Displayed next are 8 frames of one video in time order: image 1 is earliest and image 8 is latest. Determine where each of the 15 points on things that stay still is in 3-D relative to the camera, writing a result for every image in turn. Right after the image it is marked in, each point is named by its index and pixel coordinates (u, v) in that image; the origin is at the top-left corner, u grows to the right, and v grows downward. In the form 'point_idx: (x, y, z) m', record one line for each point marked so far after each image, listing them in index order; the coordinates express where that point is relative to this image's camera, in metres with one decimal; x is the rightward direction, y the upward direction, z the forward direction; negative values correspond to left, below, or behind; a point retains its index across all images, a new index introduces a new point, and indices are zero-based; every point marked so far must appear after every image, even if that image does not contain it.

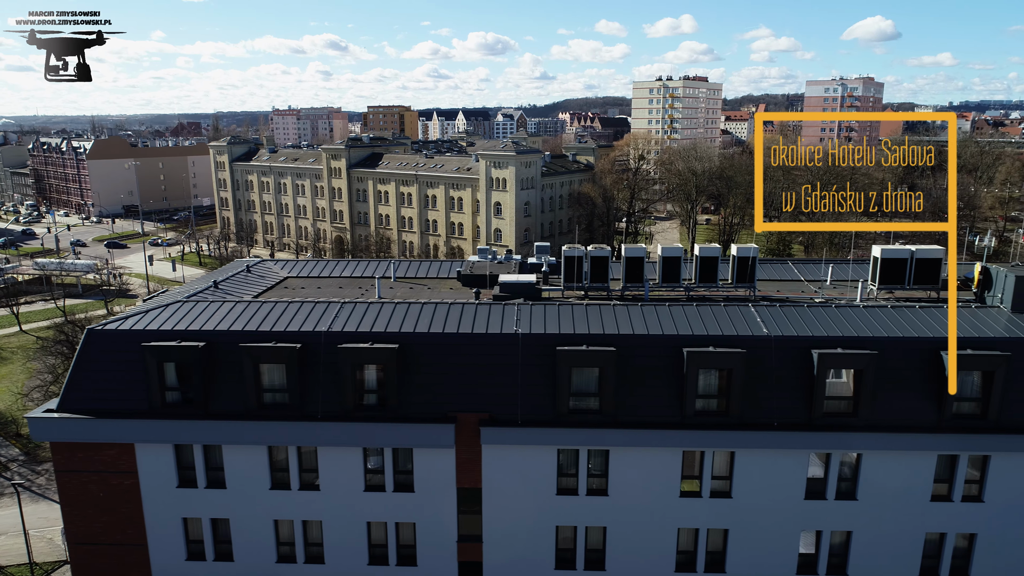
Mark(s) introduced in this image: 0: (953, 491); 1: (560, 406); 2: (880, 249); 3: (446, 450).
0: (+4.8, -2.2, +7.1) m
1: (+0.5, -1.3, +7.0) m
2: (+4.7, +0.5, +8.3) m
3: (-0.7, -1.8, +7.2) m
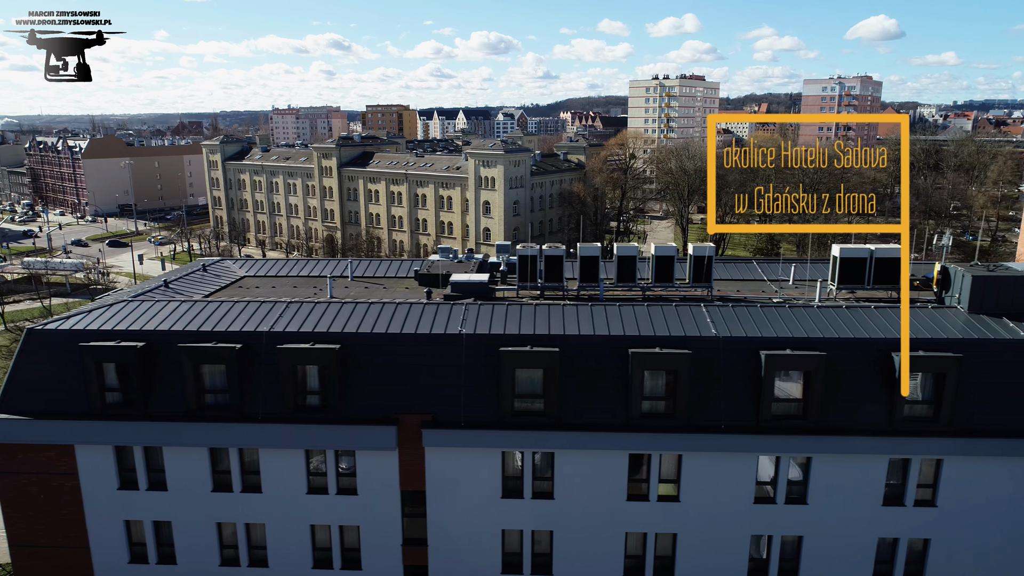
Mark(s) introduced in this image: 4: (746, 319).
0: (+4.2, -2.2, +7.0) m
1: (-0.1, -1.3, +6.9) m
2: (+4.1, +0.5, +8.2) m
3: (-1.4, -1.8, +7.1) m
4: (+2.6, -0.3, +7.3) m
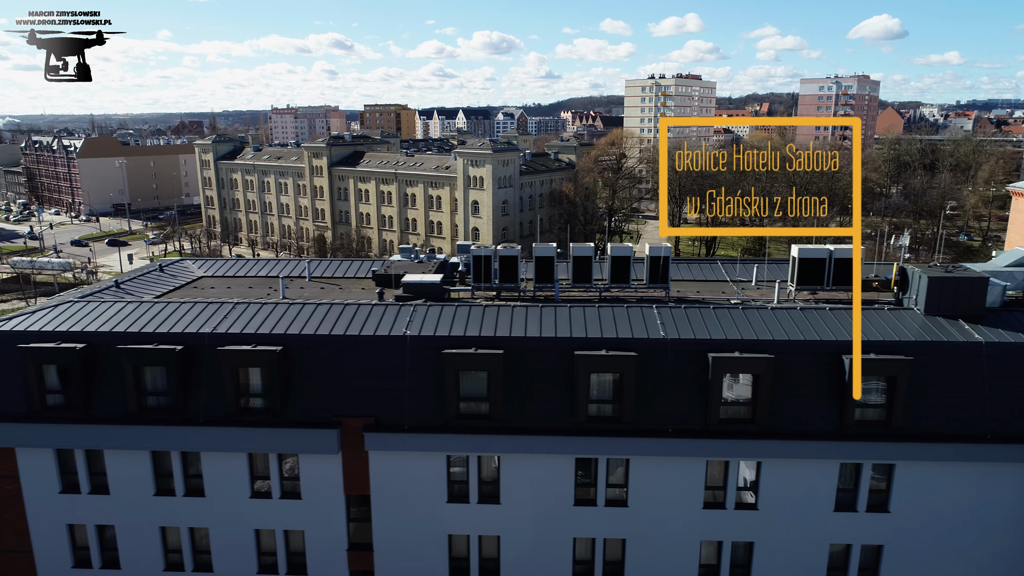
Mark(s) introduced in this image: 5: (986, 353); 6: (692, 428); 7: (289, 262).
0: (+3.6, -2.3, +6.8) m
1: (-0.7, -1.3, +6.8) m
2: (+3.5, +0.5, +8.0) m
3: (-1.9, -1.8, +7.0) m
4: (+2.0, -0.3, +7.1) m
5: (+4.9, -0.7, +6.7) m
6: (+1.9, -1.5, +6.7) m
7: (-3.4, +0.4, +9.7) m
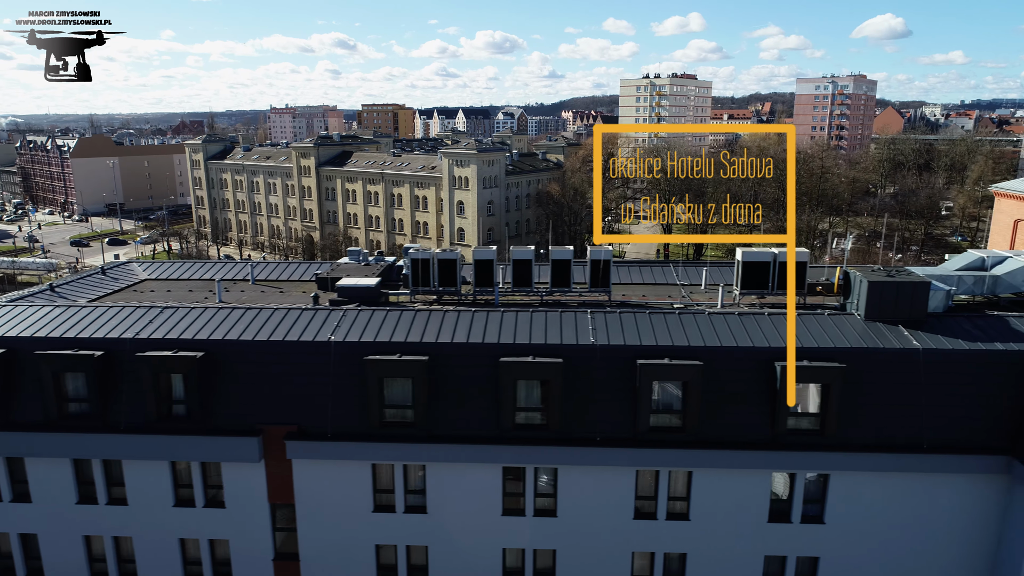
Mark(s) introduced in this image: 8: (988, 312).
0: (+2.9, -2.3, +6.7) m
1: (-1.4, -1.3, +6.6) m
2: (+2.8, +0.4, +7.9) m
3: (-2.7, -1.9, +6.8) m
4: (+1.3, -0.4, +7.0) m
5: (+4.1, -0.7, +6.5) m
6: (+1.1, -1.5, +6.6) m
7: (-4.1, +0.3, +9.6) m
8: (+5.4, -0.3, +7.3) m
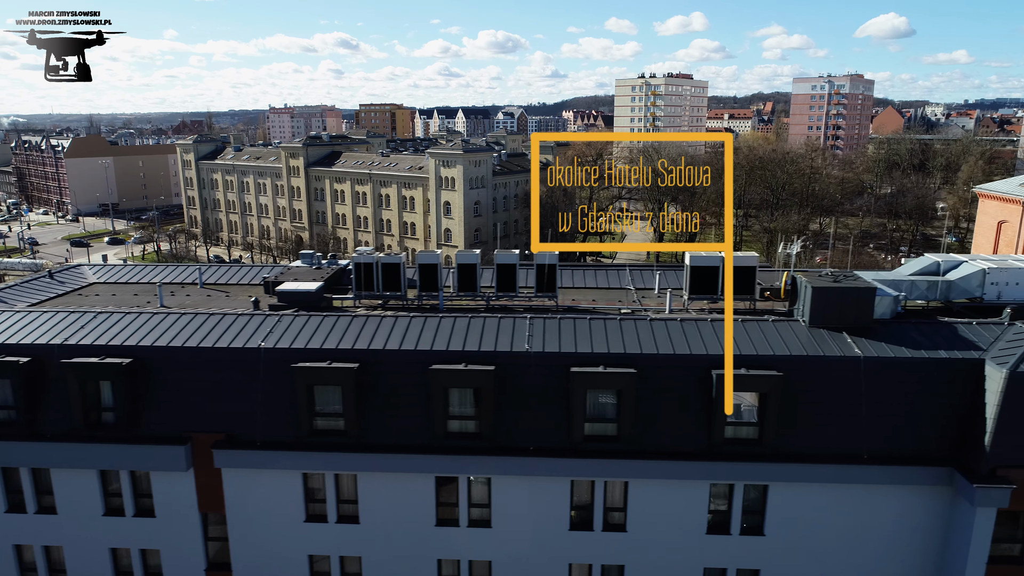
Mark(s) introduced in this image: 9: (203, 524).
0: (+2.2, -2.4, +6.5) m
1: (-2.1, -1.4, +6.5) m
2: (+2.1, +0.4, +7.7) m
3: (-3.4, -1.9, +6.7) m
4: (+0.6, -0.5, +6.8) m
5: (+3.4, -0.8, +6.3) m
6: (+0.4, -1.6, +6.4) m
7: (-4.8, +0.3, +9.5) m
8: (+4.7, -0.3, +7.2) m
9: (-3.3, -2.5, +6.9) m
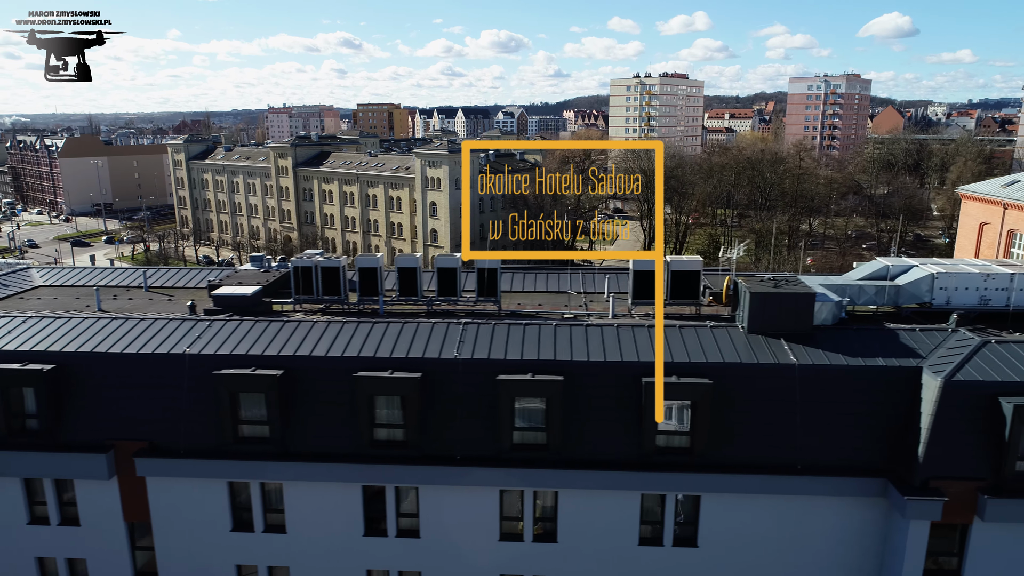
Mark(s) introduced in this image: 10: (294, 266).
0: (+1.5, -2.4, +6.4) m
1: (-2.8, -1.4, +6.4) m
2: (+1.4, +0.3, +7.6) m
3: (-4.1, -2.0, +6.6) m
4: (-0.1, -0.5, +6.7) m
5: (+2.7, -0.8, +6.2) m
6: (-0.3, -1.6, +6.3) m
7: (-5.5, +0.2, +9.3) m
8: (+4.0, -0.4, +7.0) m
9: (-4.0, -2.6, +6.7) m
10: (-2.6, +0.3, +7.8) m
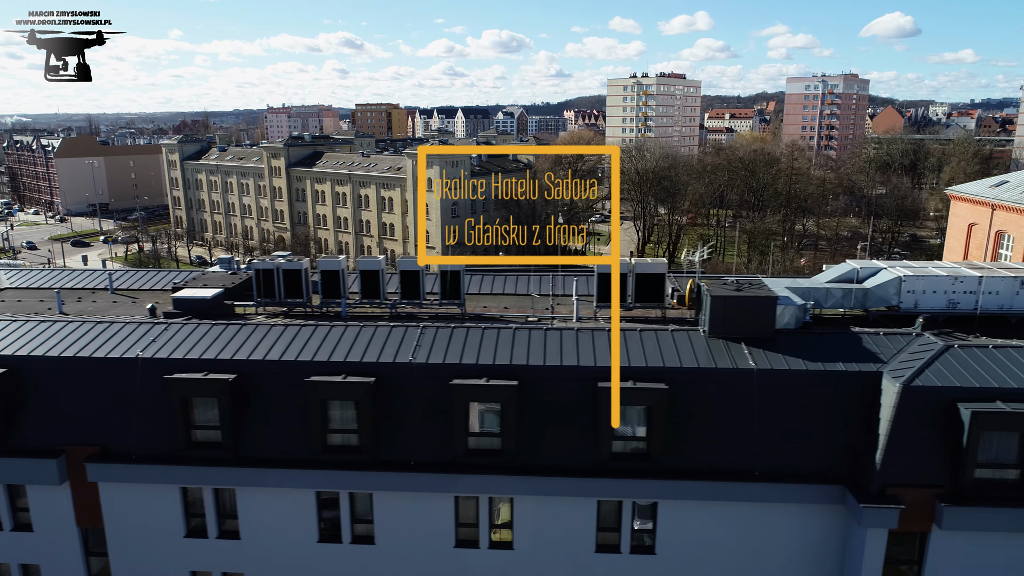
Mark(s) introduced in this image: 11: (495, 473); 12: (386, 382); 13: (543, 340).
0: (+1.1, -2.5, +6.3) m
1: (-3.3, -1.5, +6.3) m
2: (+1.0, +0.3, +7.5) m
3: (-4.5, -2.0, +6.5) m
4: (-0.5, -0.5, +6.6) m
5: (+2.3, -0.9, +6.1) m
6: (-0.7, -1.6, +6.2) m
7: (-5.9, +0.2, +9.3) m
8: (+3.6, -0.4, +6.9) m
9: (-4.4, -2.6, +6.7) m
10: (-3.1, +0.2, +7.8) m
11: (-0.1, -1.7, +6.1) m
12: (-1.2, -0.9, +6.3) m
13: (+0.3, -0.5, +6.6) m
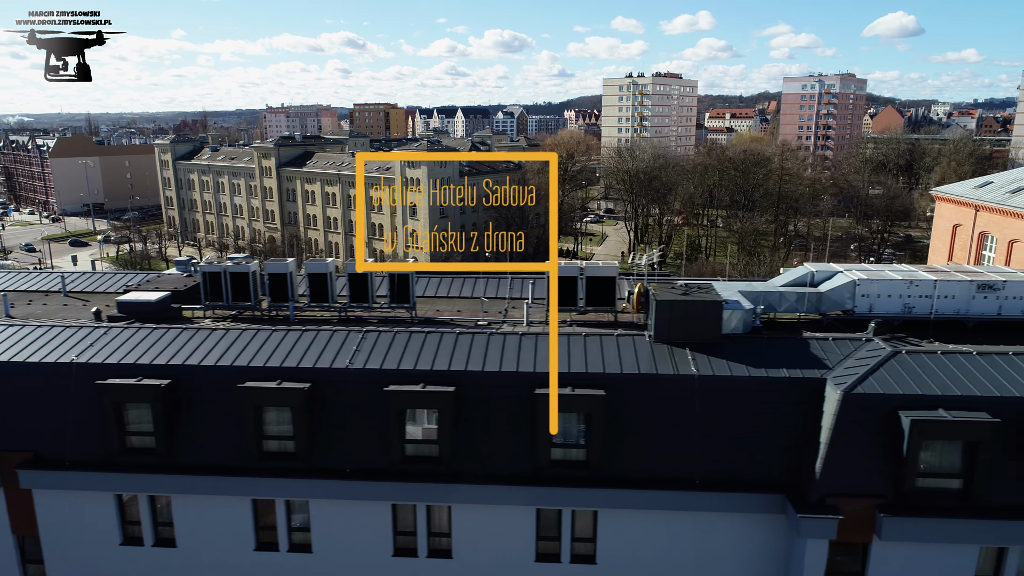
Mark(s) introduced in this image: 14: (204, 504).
0: (+0.5, -2.5, +6.2) m
1: (-3.8, -1.5, +6.2) m
2: (+0.4, +0.2, +7.4) m
3: (-5.1, -2.0, +6.4) m
4: (-1.1, -0.6, +6.5) m
5: (+1.7, -0.9, +5.9) m
6: (-1.3, -1.7, +6.1) m
7: (-6.5, +0.2, +9.2) m
8: (+3.0, -0.5, +6.8) m
9: (-5.0, -2.6, +6.6) m
10: (-3.6, +0.2, +7.7) m
11: (-0.7, -1.8, +6.0) m
12: (-1.8, -0.9, +6.2) m
13: (-0.3, -0.6, +6.5) m
14: (-2.9, -2.1, +6.3) m
